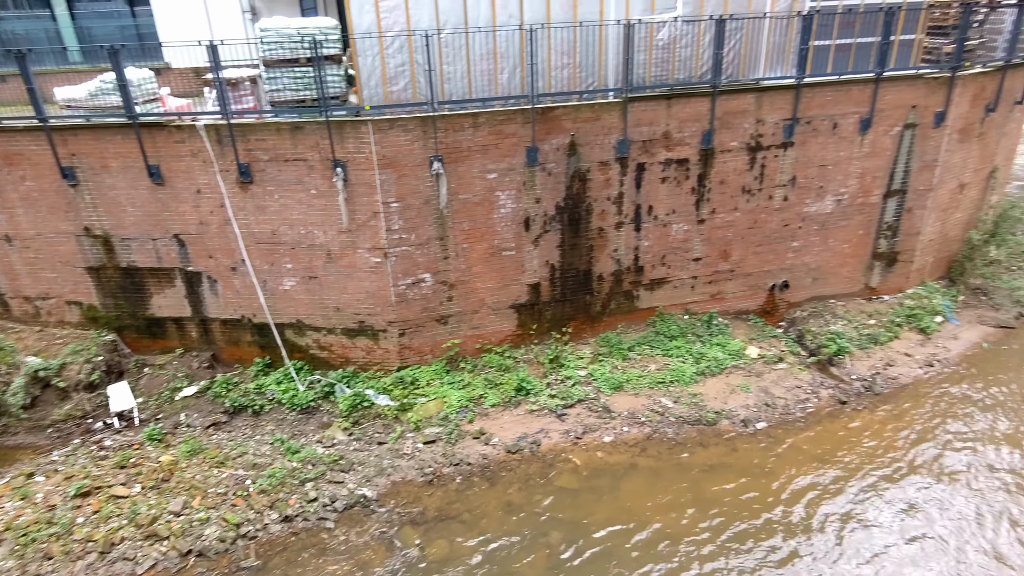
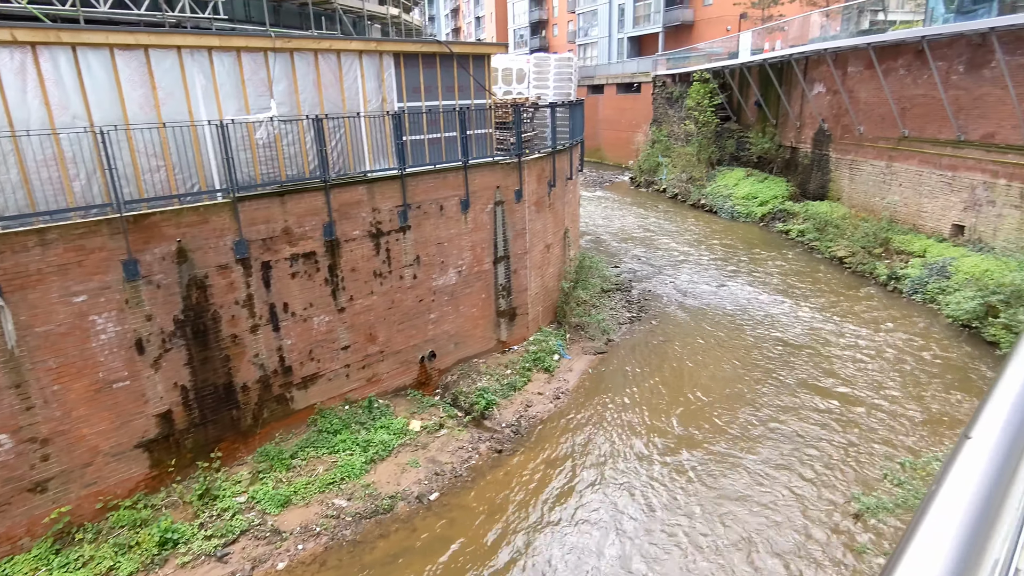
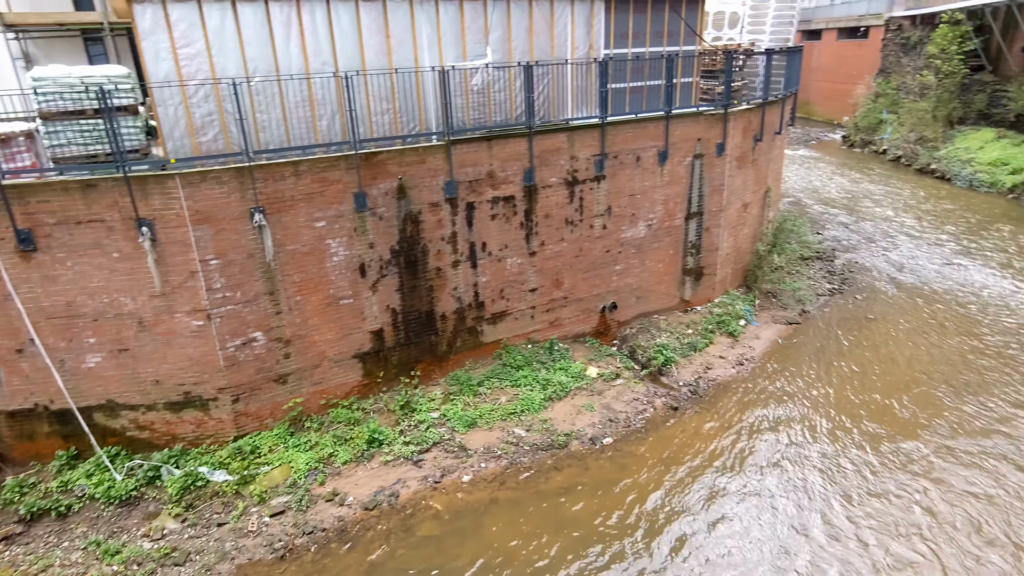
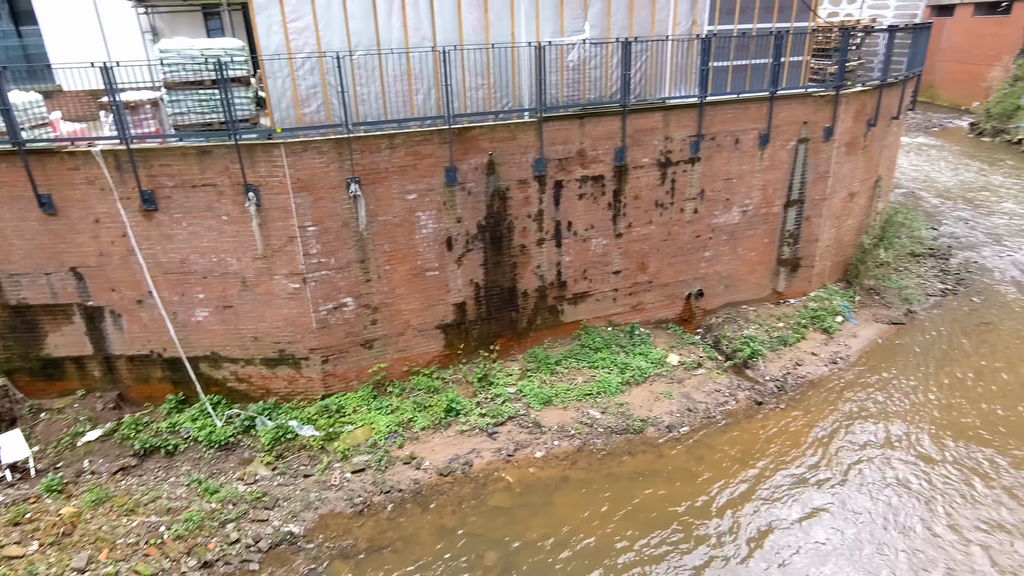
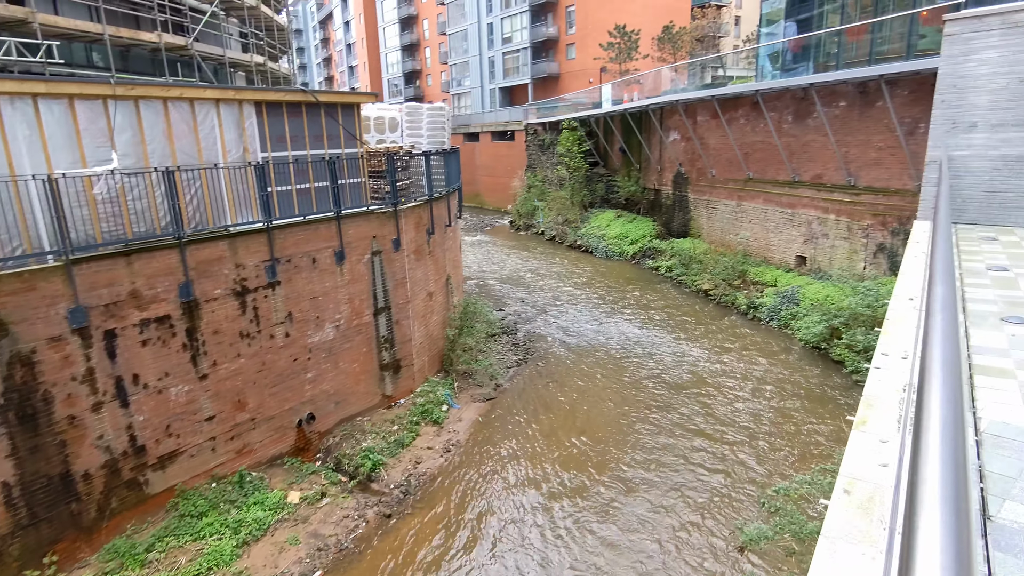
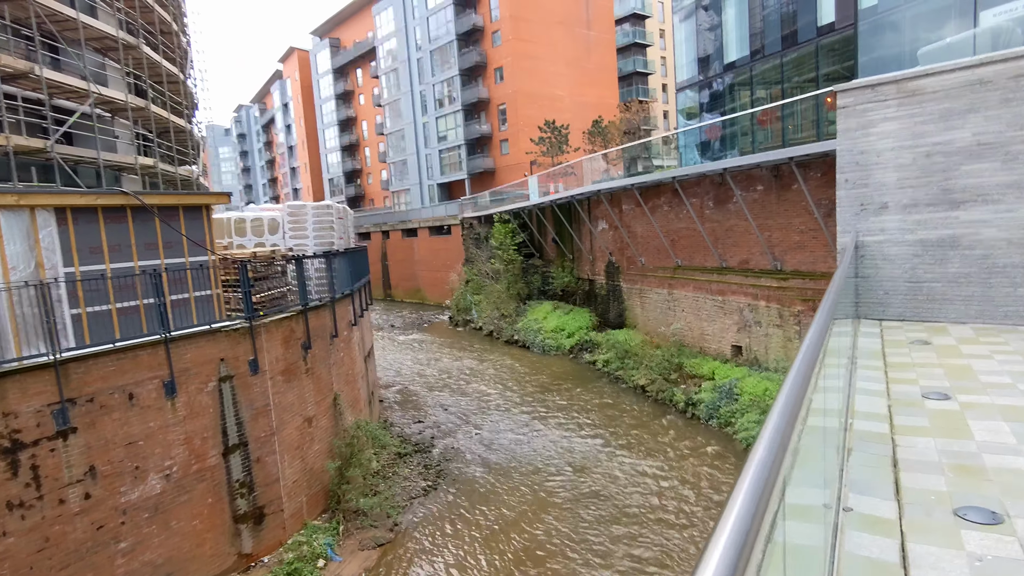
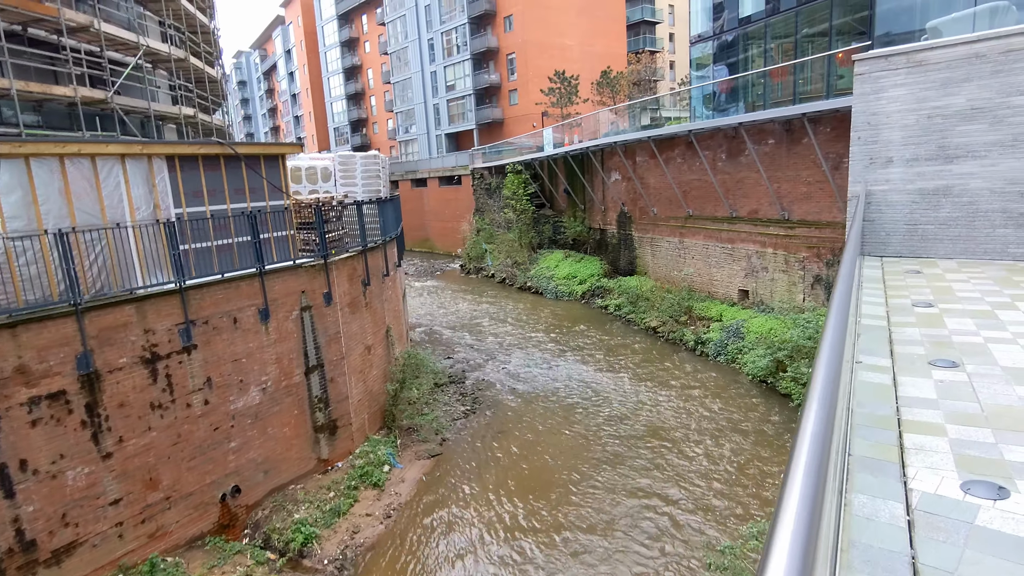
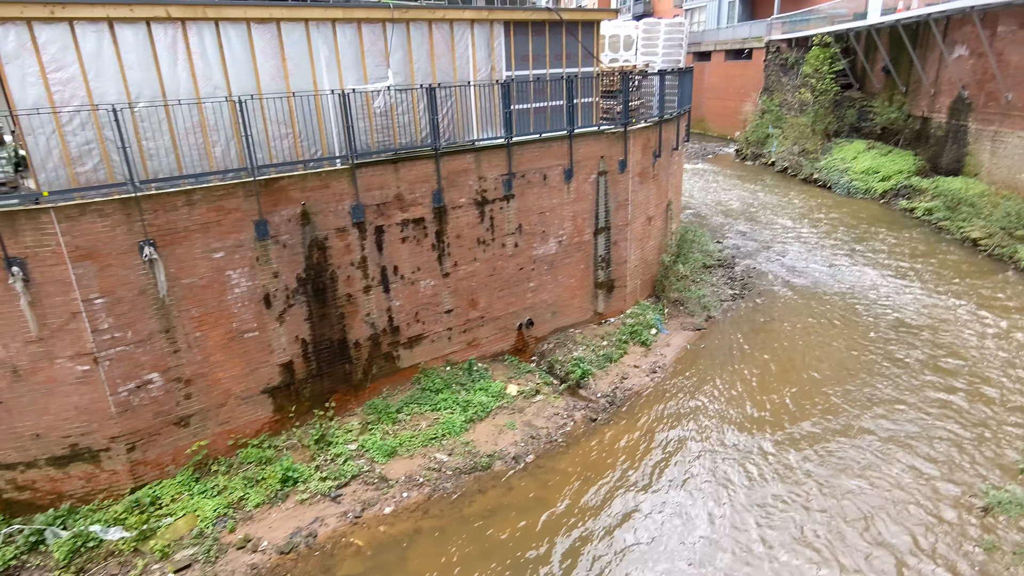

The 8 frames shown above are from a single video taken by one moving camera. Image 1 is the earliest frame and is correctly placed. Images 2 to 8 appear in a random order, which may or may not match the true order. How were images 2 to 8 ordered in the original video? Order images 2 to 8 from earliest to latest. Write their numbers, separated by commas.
4, 3, 8, 2, 5, 7, 6
